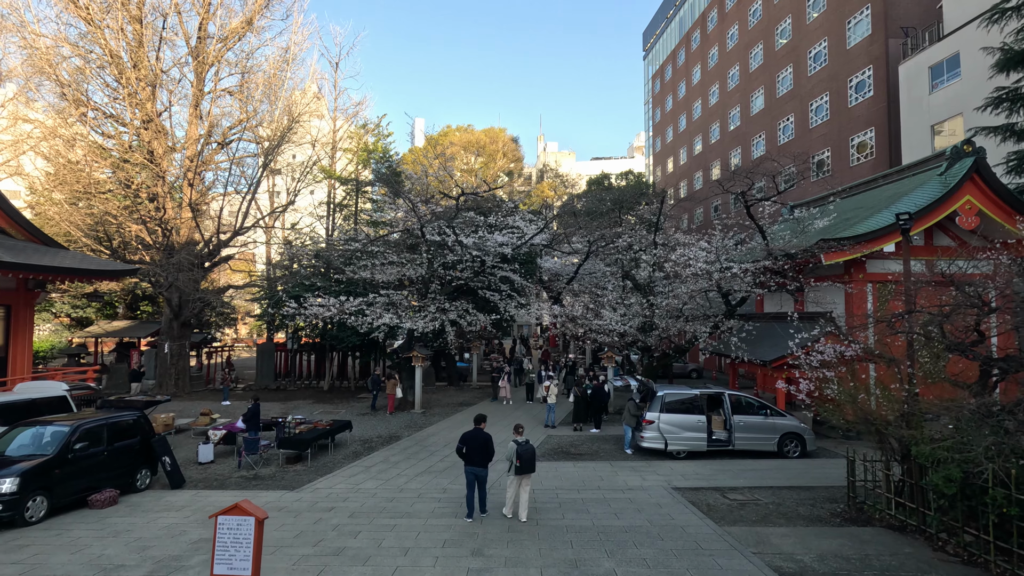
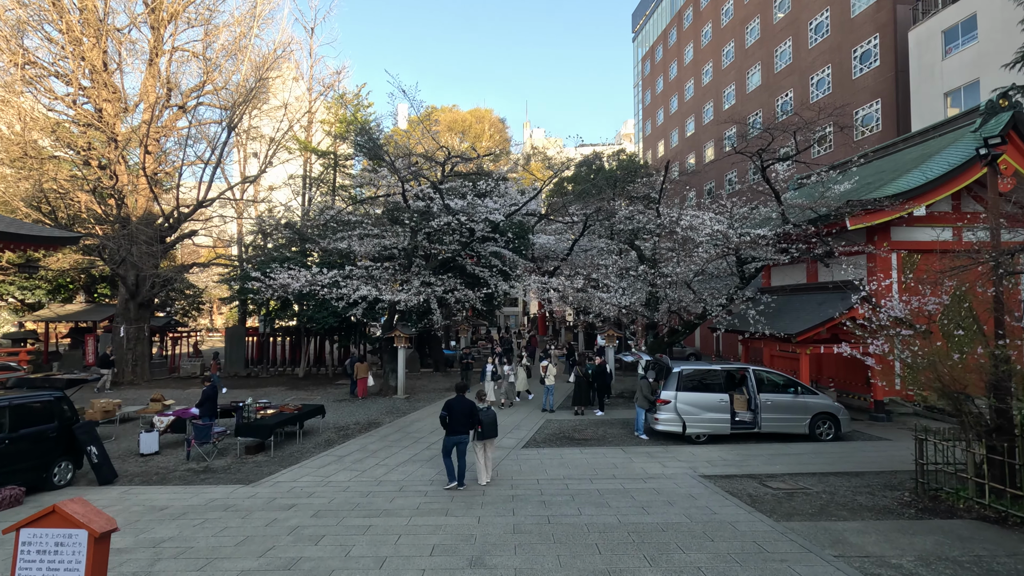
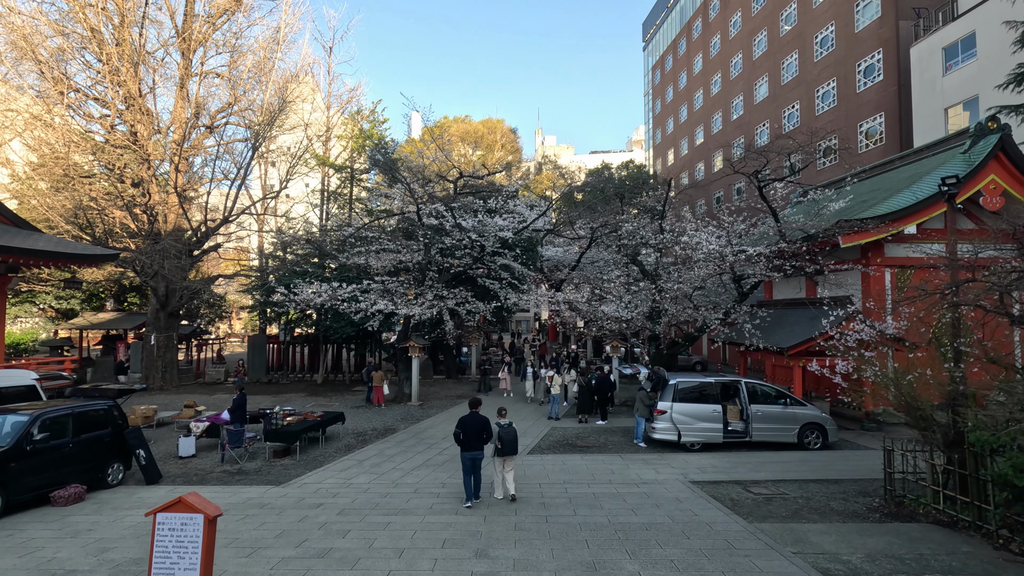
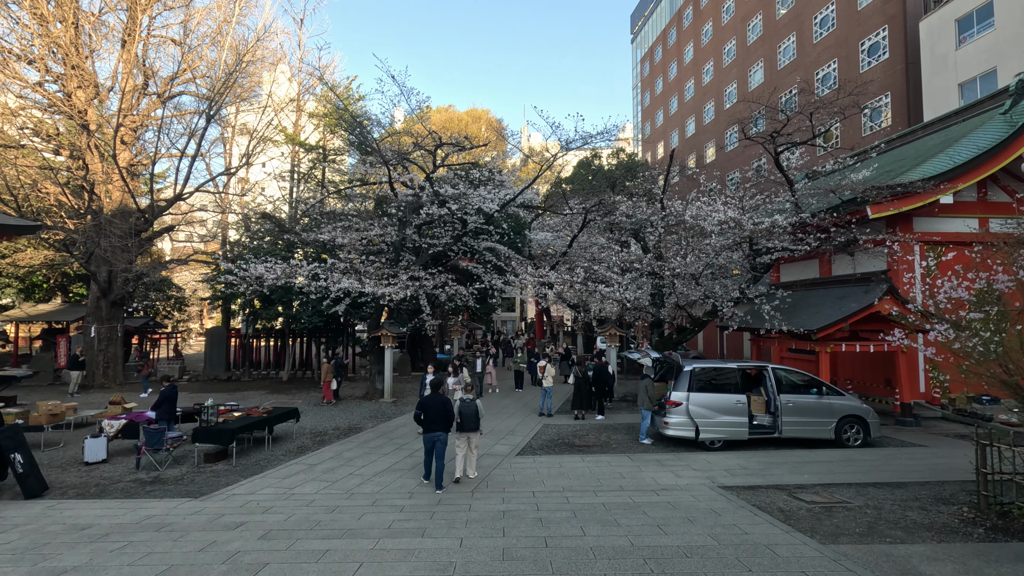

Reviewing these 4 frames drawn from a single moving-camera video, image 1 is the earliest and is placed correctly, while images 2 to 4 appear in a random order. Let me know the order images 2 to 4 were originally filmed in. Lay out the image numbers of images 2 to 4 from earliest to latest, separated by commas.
3, 2, 4
